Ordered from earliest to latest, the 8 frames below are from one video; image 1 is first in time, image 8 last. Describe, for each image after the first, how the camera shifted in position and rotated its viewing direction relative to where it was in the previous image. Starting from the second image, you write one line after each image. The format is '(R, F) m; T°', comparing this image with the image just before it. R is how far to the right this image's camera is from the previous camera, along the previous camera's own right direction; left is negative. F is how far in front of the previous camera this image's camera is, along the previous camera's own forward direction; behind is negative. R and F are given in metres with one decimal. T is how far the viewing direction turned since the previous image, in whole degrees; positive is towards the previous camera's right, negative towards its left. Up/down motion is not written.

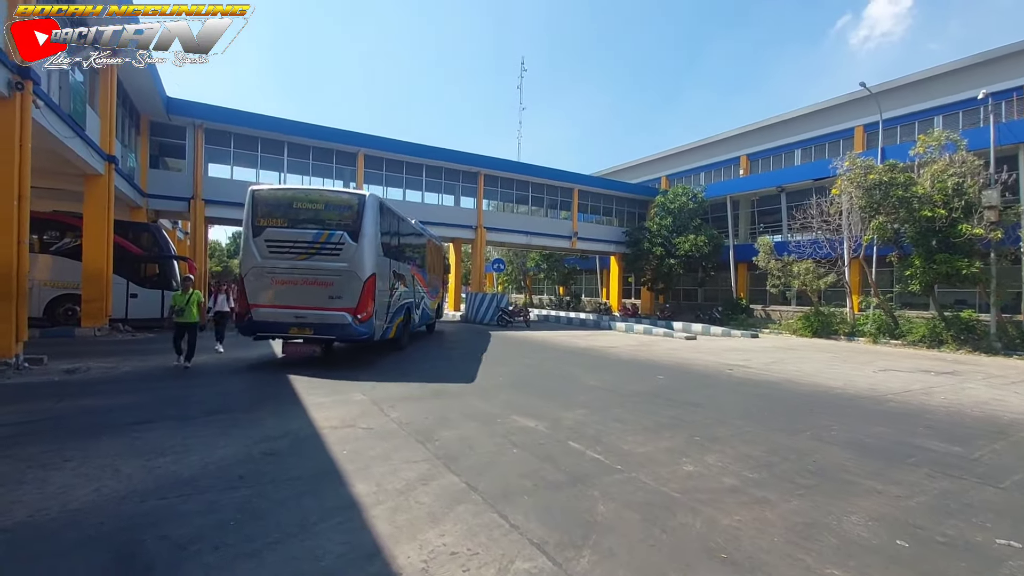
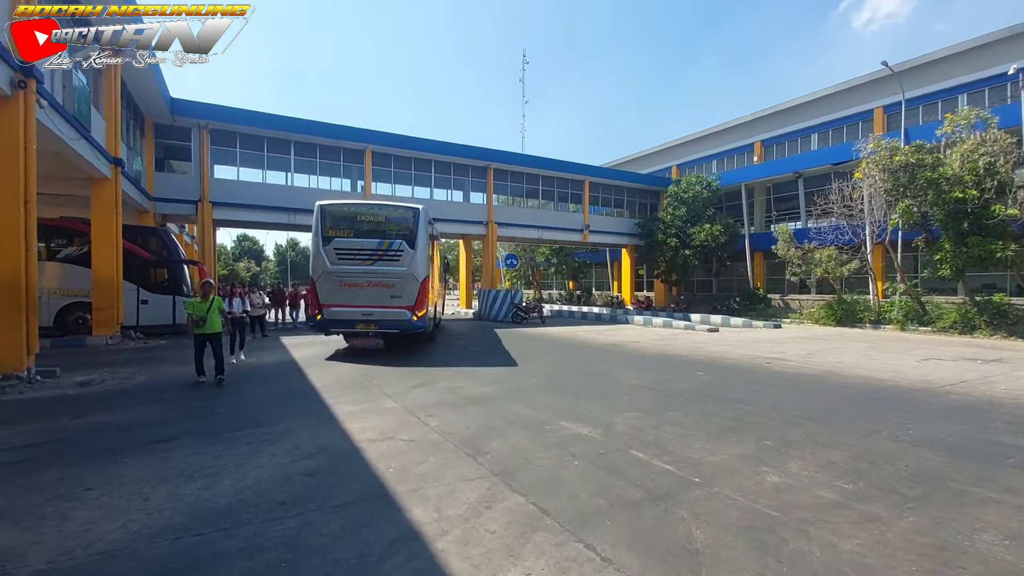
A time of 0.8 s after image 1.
(-0.5, +0.5) m; -1°
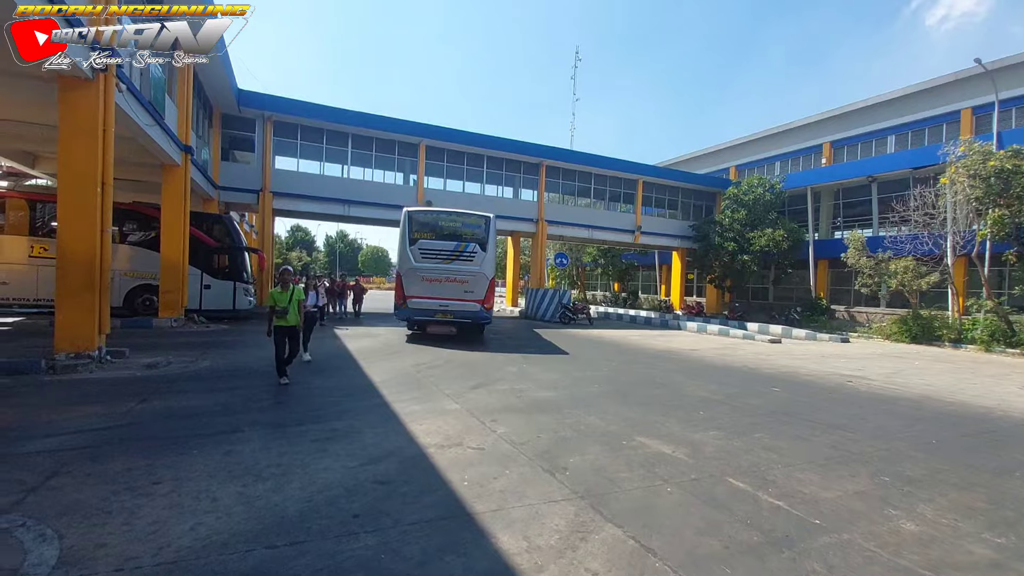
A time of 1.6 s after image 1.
(-0.4, +0.4) m; -5°
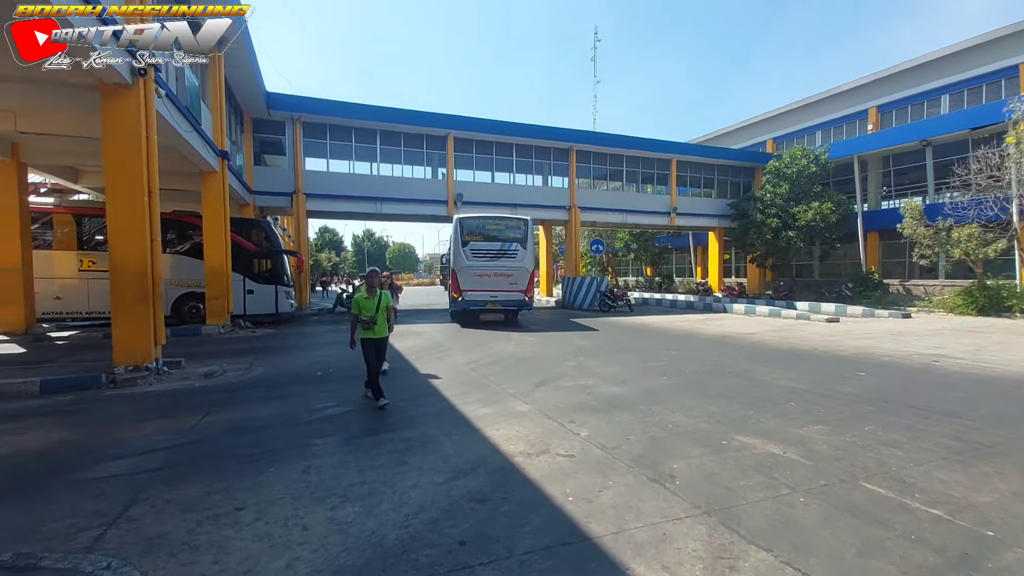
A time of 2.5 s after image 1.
(-0.5, +0.4) m; -3°
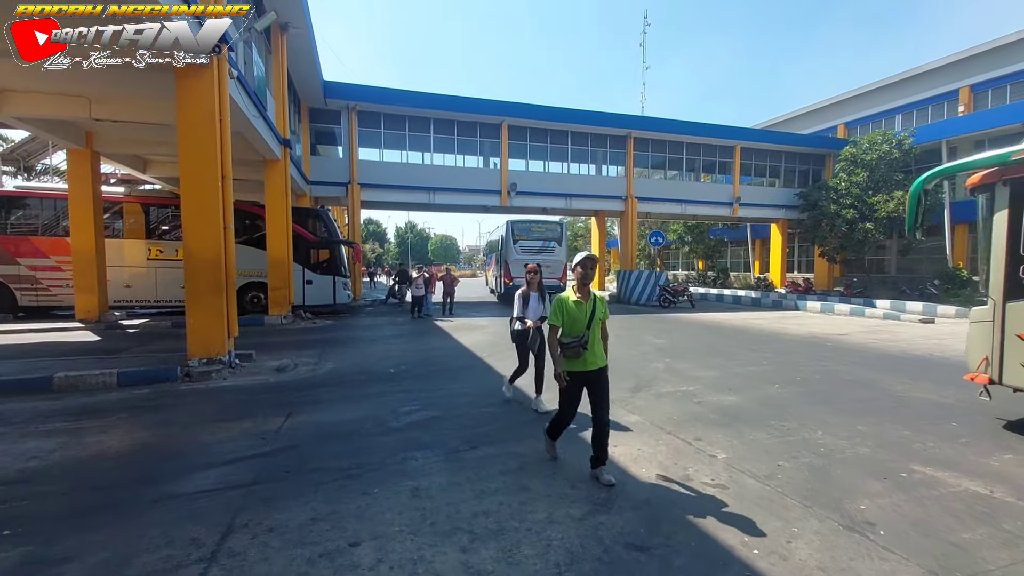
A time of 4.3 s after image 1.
(-0.8, +0.7) m; -4°
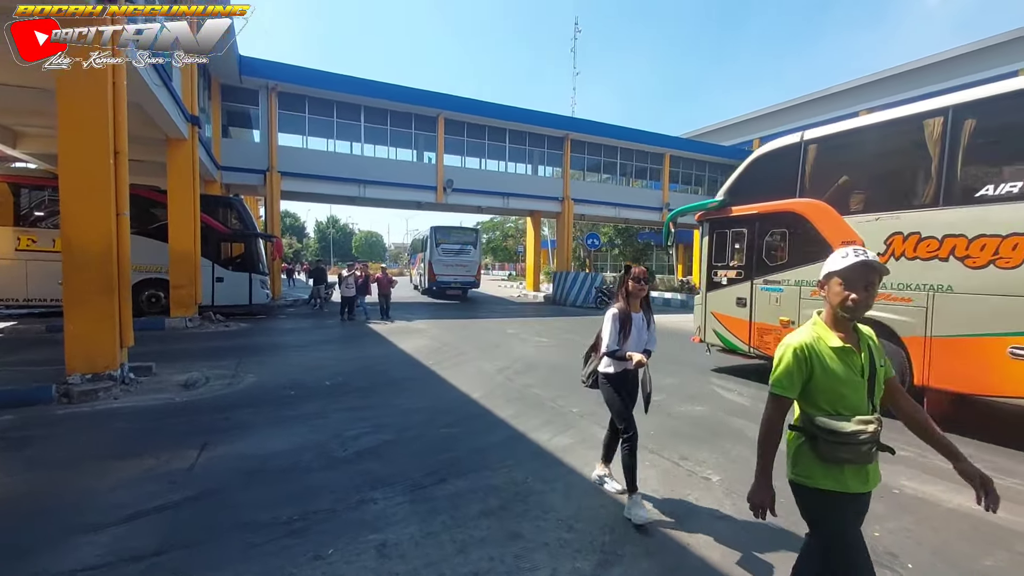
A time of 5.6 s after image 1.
(-0.4, +0.7) m; +8°
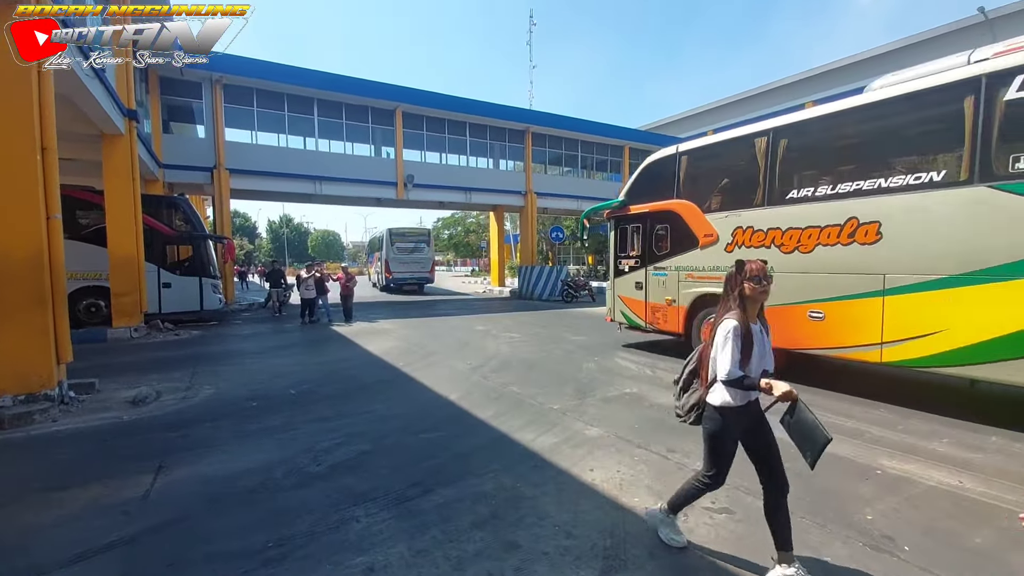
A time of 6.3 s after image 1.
(-0.2, +0.2) m; +4°
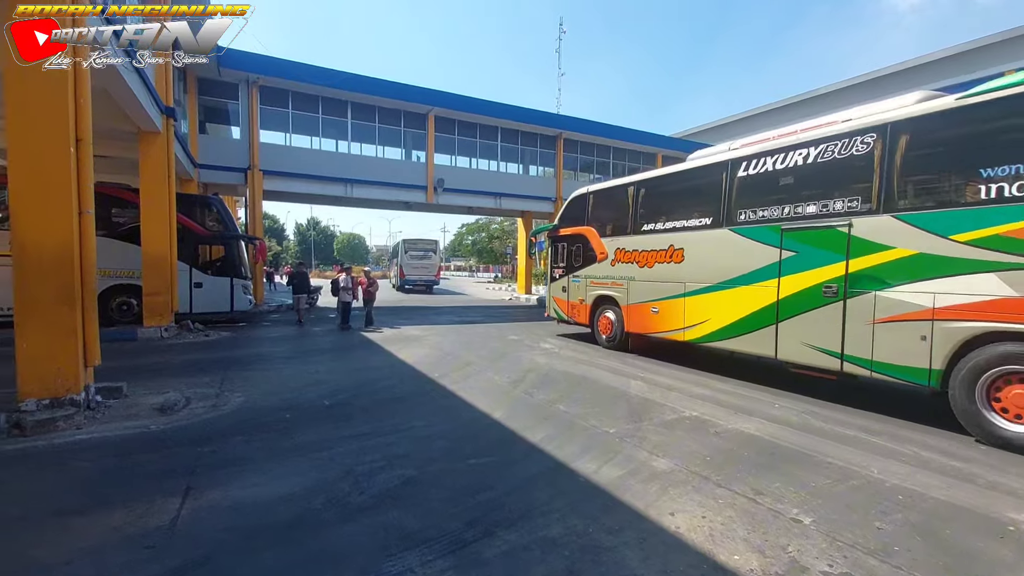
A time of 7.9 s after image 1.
(-0.4, +0.5) m; -2°
